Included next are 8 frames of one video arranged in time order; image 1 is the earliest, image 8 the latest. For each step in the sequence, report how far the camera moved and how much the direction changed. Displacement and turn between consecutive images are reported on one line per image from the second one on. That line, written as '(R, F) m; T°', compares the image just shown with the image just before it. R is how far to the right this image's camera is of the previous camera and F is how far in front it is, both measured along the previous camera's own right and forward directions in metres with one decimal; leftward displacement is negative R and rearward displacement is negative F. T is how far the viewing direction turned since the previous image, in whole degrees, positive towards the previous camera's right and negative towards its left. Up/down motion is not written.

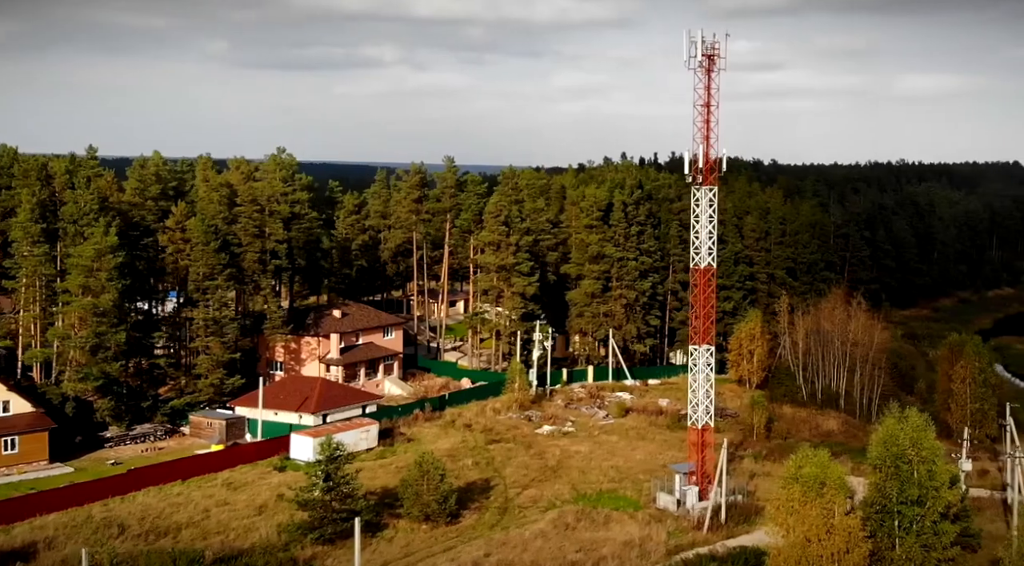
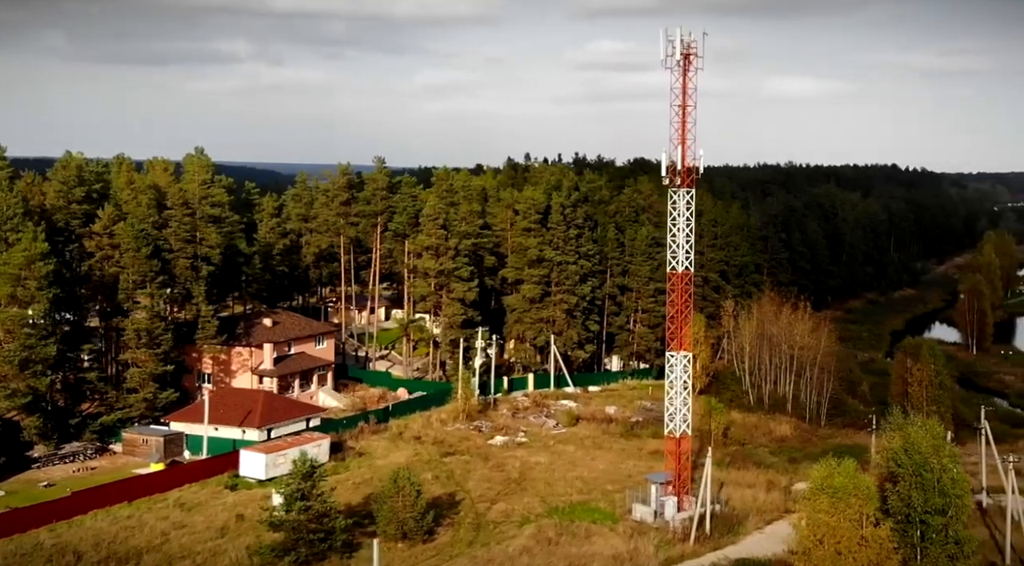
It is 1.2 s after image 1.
(-1.7, +0.9) m; +6°
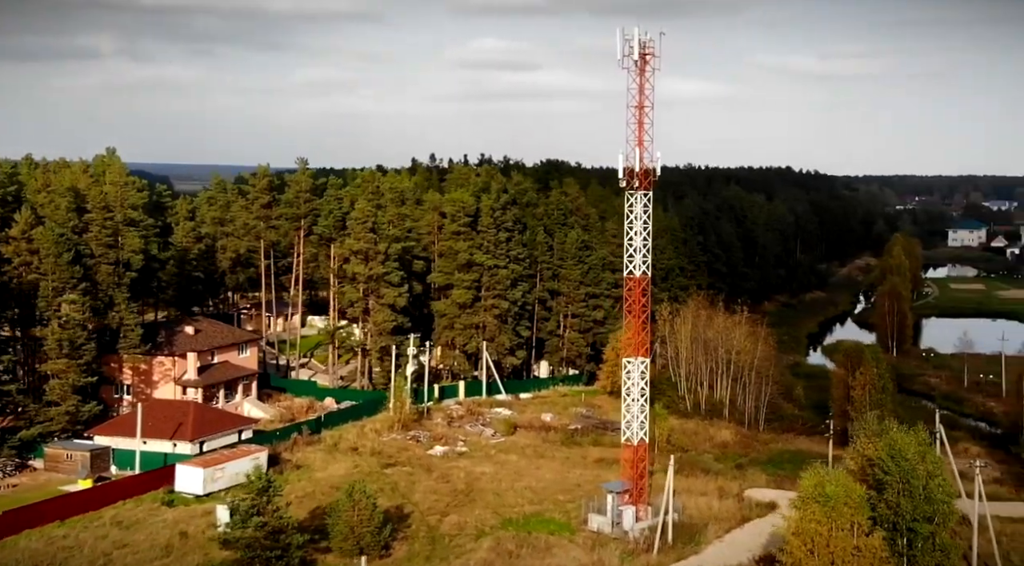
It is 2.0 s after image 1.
(-1.2, +0.6) m; +5°
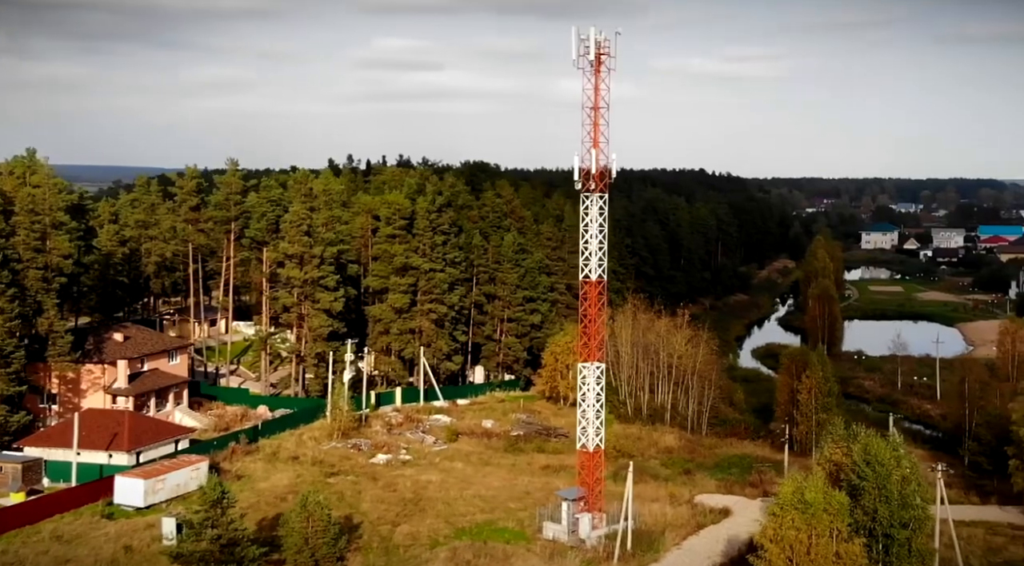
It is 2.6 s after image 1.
(-0.8, +0.3) m; +4°
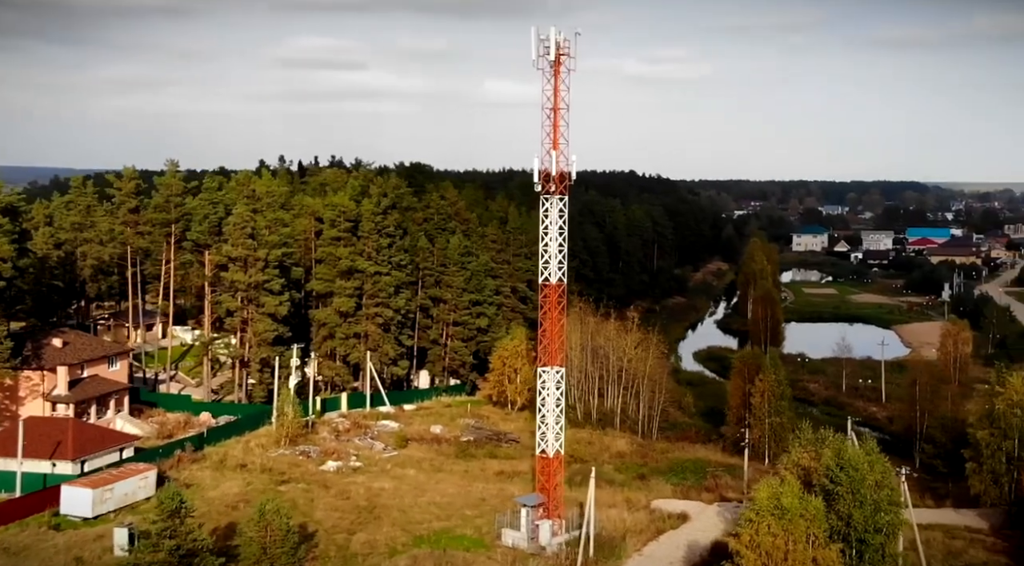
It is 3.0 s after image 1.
(-0.6, +0.2) m; +3°
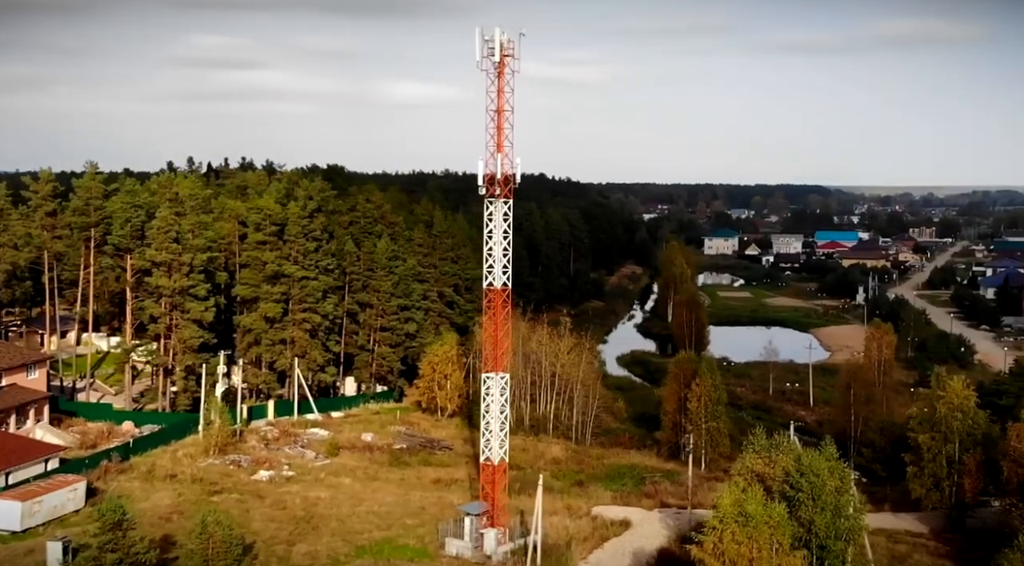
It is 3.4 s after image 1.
(-0.7, +0.2) m; +4°
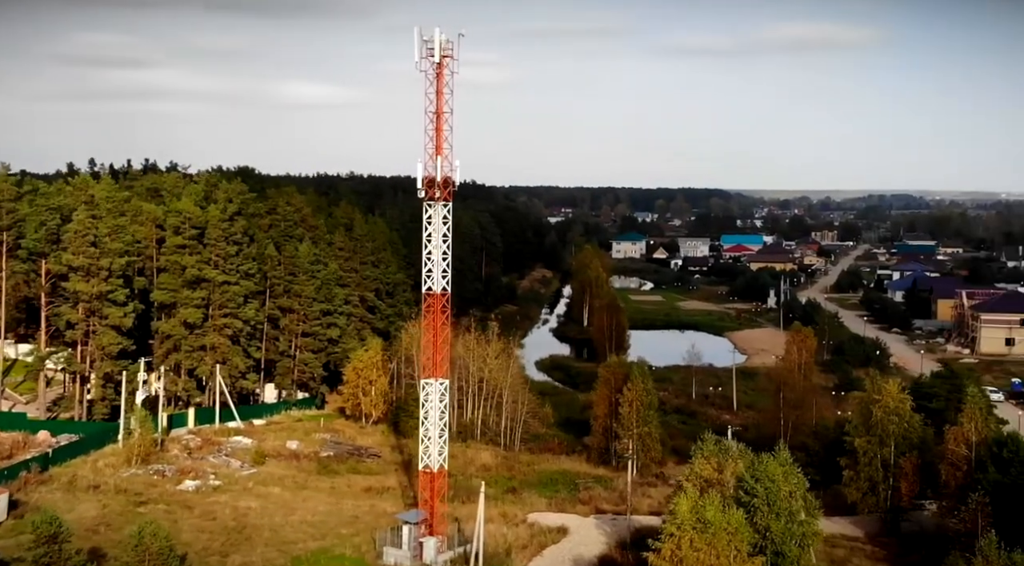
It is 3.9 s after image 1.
(-0.7, +0.1) m; +5°
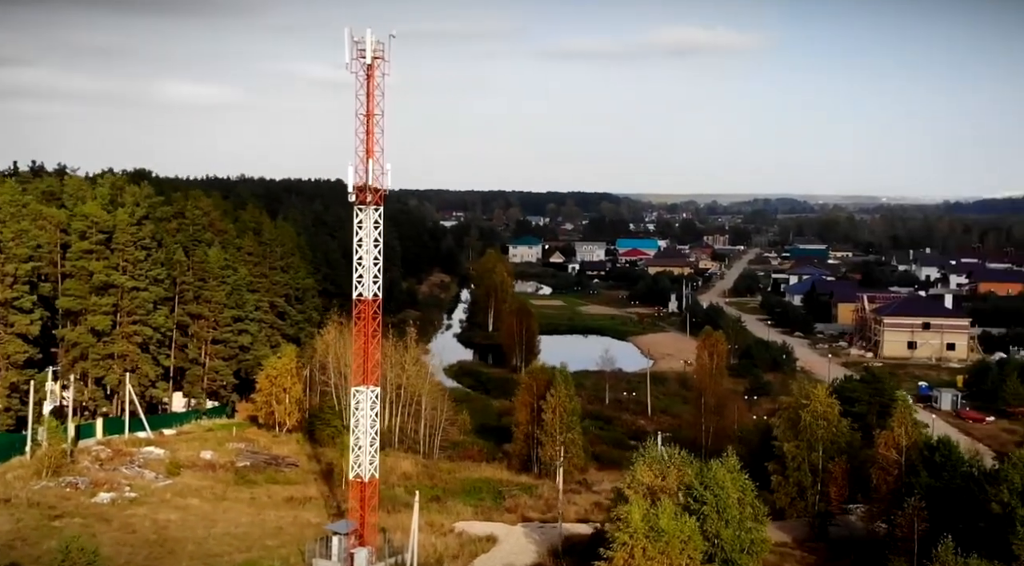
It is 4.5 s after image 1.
(-0.8, -0.1) m; +5°
